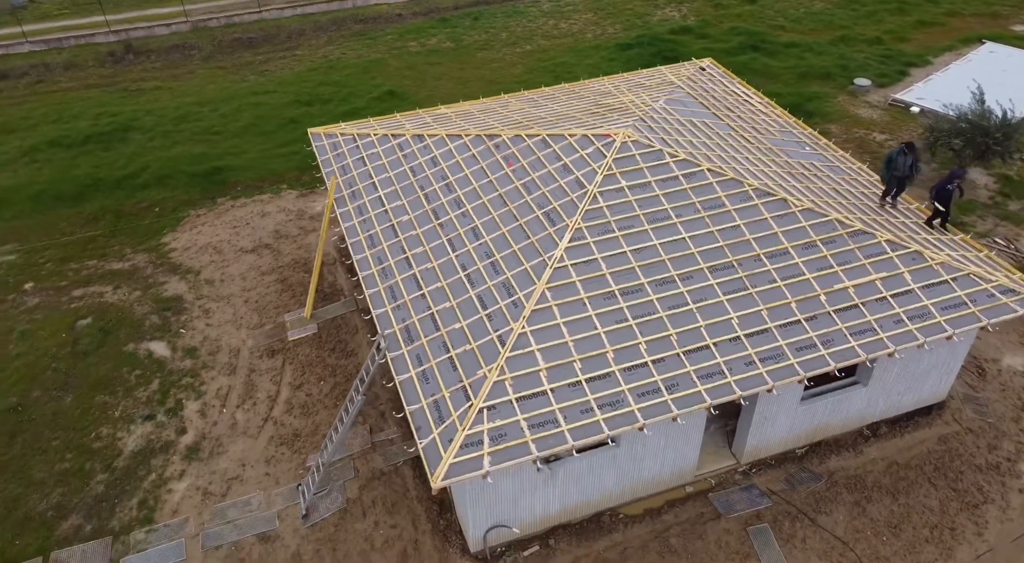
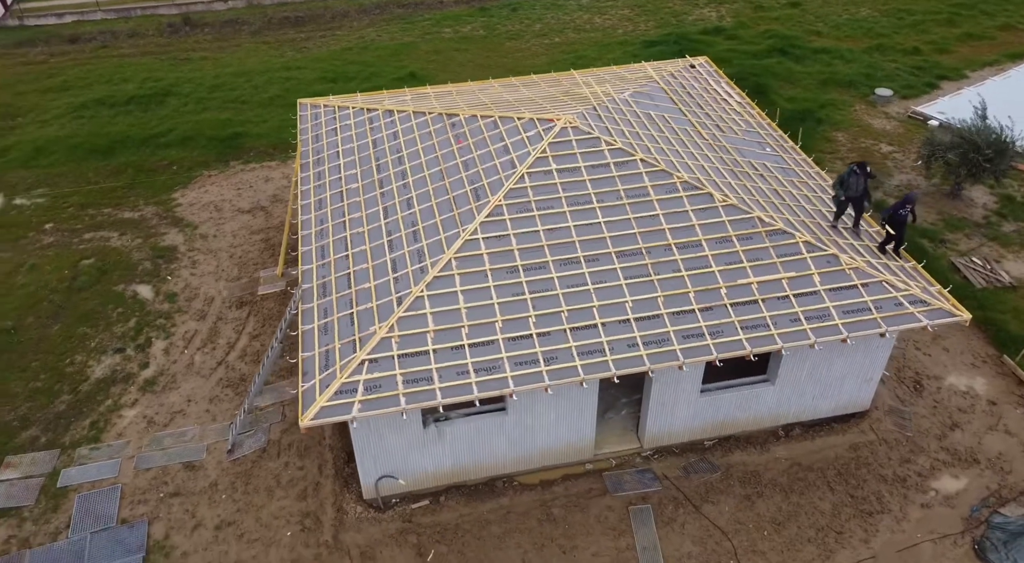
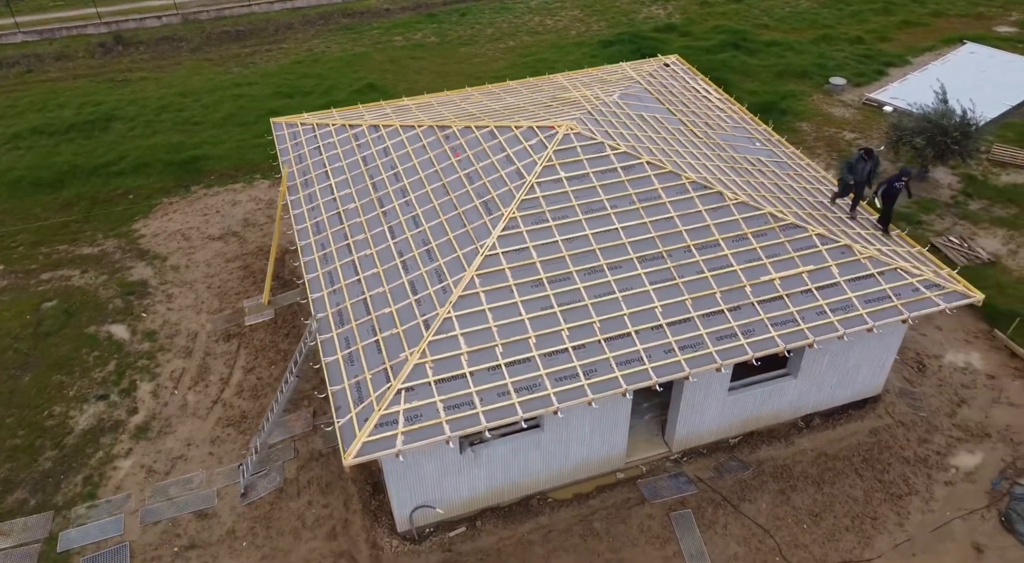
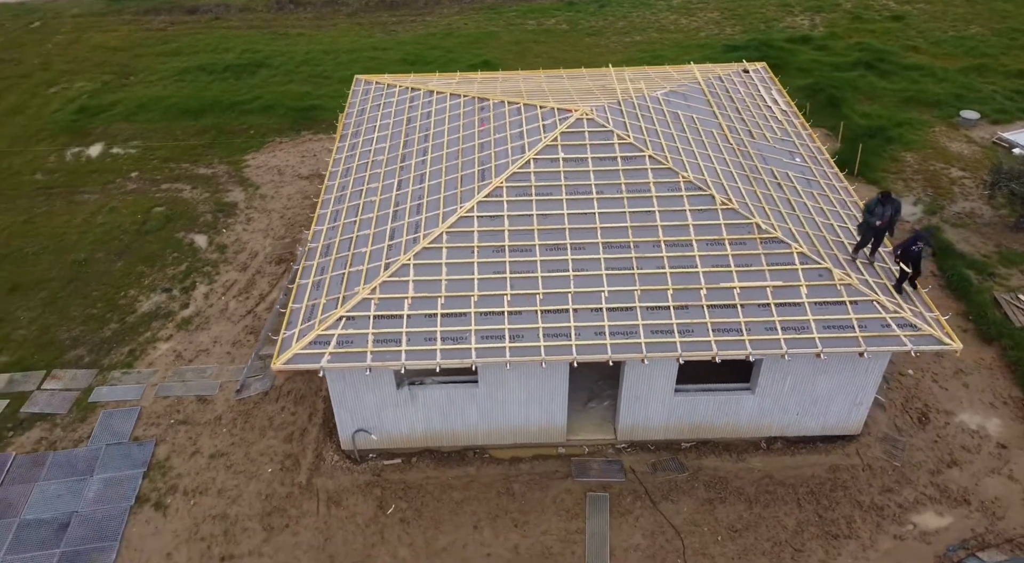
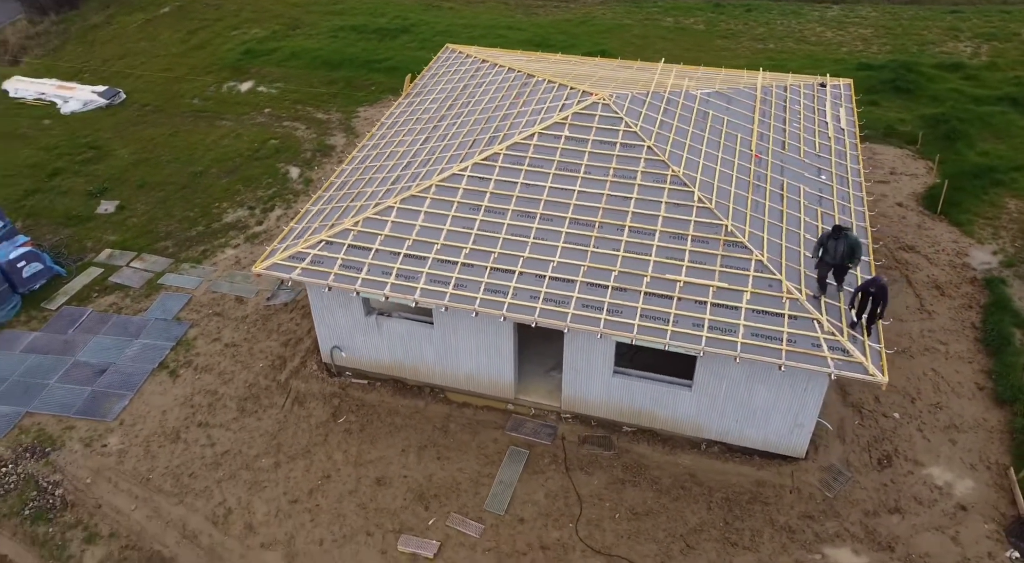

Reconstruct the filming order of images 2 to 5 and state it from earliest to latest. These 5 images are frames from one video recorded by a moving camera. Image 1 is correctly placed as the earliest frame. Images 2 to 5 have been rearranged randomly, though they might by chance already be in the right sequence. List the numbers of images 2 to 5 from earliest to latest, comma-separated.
3, 2, 4, 5
